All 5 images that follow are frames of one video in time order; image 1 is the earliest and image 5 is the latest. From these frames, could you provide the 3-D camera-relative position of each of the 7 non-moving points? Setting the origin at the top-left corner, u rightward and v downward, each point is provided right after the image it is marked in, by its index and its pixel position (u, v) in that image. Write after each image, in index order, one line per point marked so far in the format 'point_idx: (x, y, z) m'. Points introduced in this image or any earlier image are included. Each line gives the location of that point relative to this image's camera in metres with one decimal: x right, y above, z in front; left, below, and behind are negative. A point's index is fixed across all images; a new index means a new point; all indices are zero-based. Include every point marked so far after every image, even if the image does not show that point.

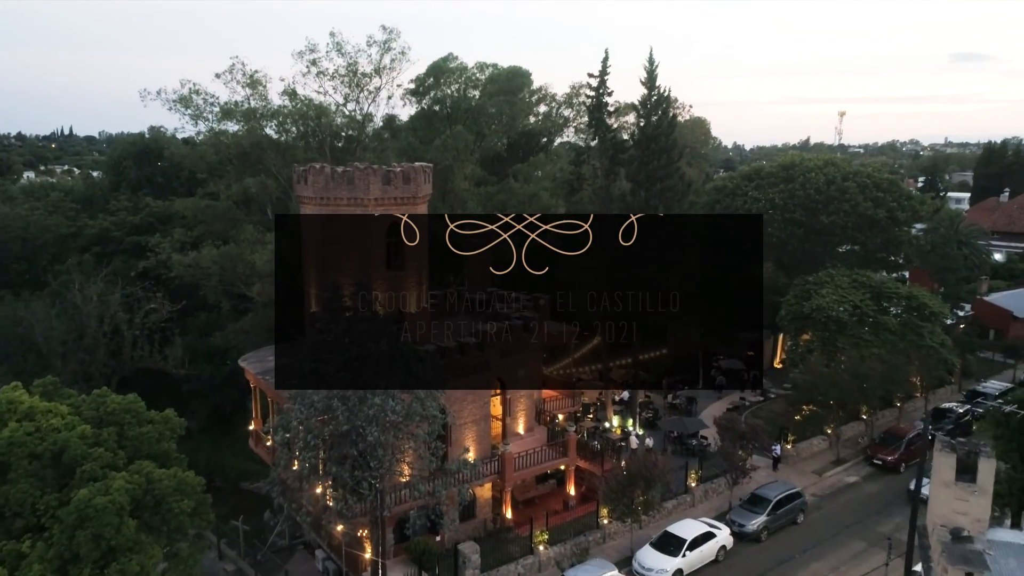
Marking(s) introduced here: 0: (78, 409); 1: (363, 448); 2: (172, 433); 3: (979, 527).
0: (-10.5, -2.9, +18.3) m
1: (-3.6, -3.8, +18.2) m
2: (-8.5, -3.6, +18.9) m
3: (+9.3, -4.8, +15.1) m
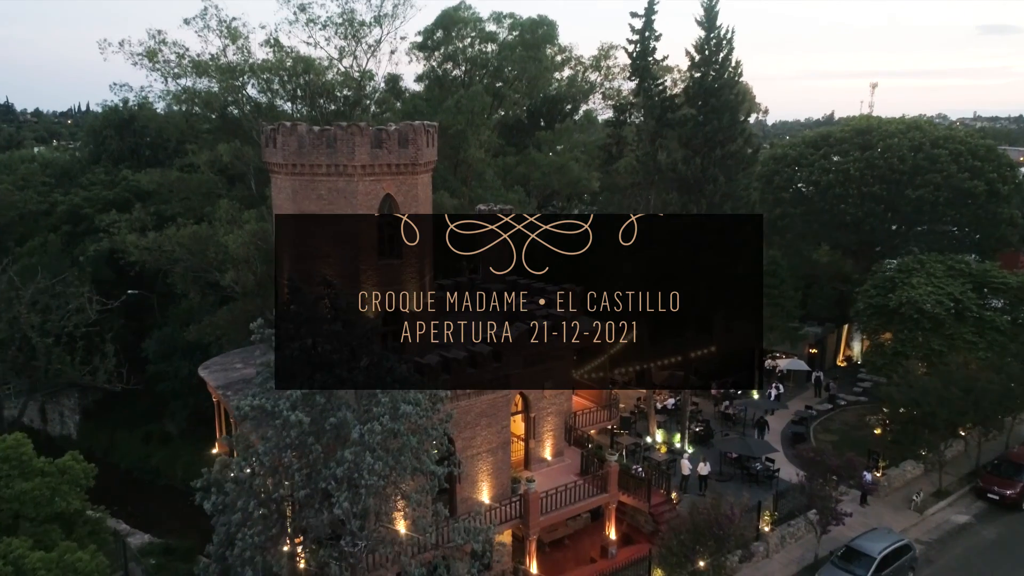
0: (-10.0, -2.9, +13.1) m
1: (-3.1, -3.8, +12.9) m
2: (-7.9, -3.6, +13.8) m
3: (+9.8, -4.9, +9.5) m
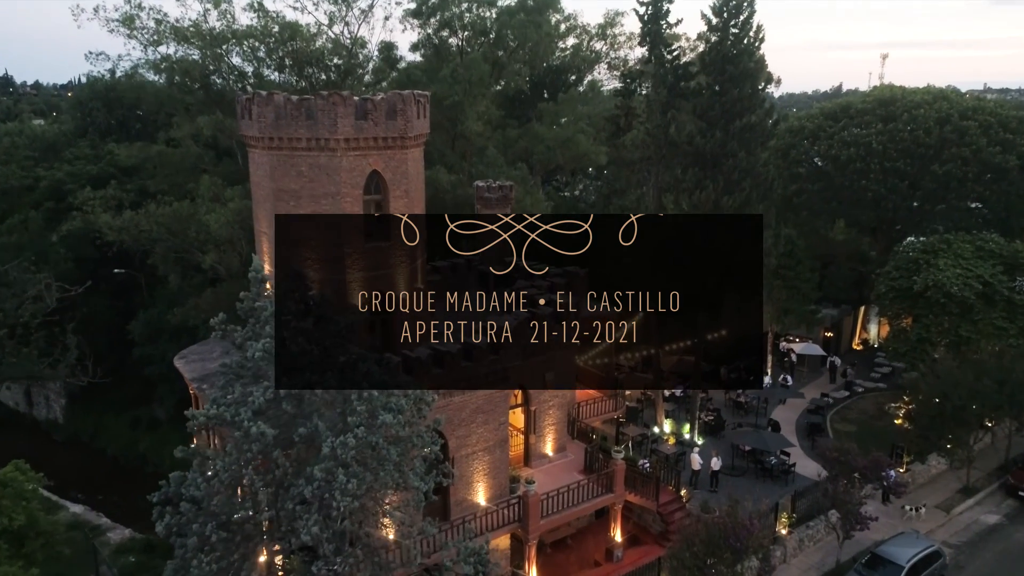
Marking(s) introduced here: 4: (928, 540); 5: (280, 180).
0: (-10.0, -2.8, +11.7) m
1: (-3.1, -3.7, +11.5) m
2: (-8.0, -3.4, +12.3) m
3: (+9.7, -4.9, +8.1) m
4: (+9.9, -6.1, +18.0) m
5: (-5.4, +2.5, +17.6) m
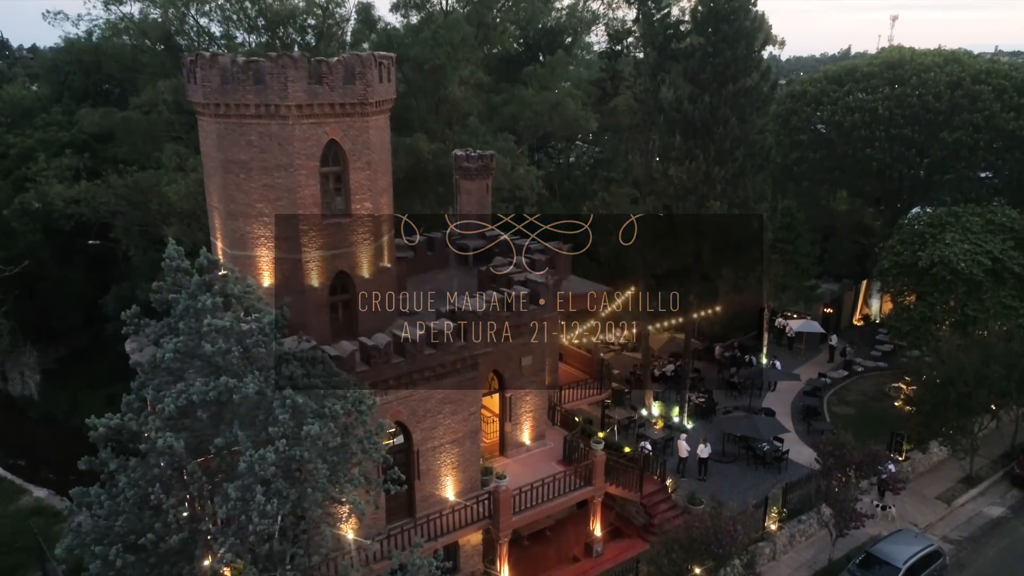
0: (-10.7, -2.6, +10.5) m
1: (-3.8, -3.6, +10.3) m
2: (-8.7, -3.2, +11.1) m
3: (+9.0, -4.9, +6.9) m
4: (+9.3, -5.6, +16.9) m
5: (-6.1, +3.0, +16.1) m
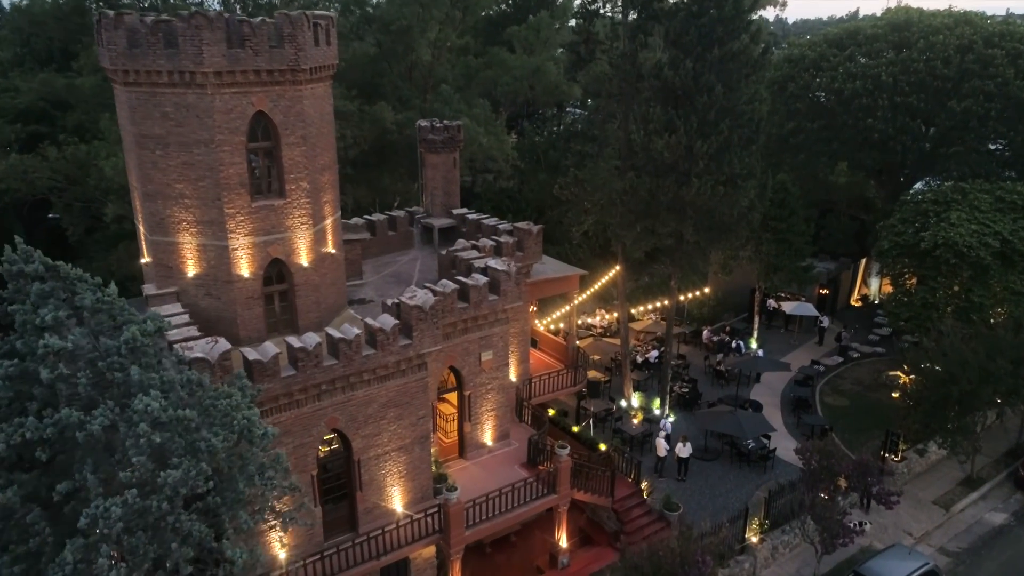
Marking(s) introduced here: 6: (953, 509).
0: (-11.7, -2.7, +8.9) m
1: (-4.8, -3.7, +8.7) m
2: (-9.6, -3.3, +9.5) m
3: (+8.0, -5.2, +5.3) m
4: (+8.3, -5.4, +15.3) m
5: (-7.0, +3.1, +14.2) m
6: (+10.6, -5.3, +18.1) m
